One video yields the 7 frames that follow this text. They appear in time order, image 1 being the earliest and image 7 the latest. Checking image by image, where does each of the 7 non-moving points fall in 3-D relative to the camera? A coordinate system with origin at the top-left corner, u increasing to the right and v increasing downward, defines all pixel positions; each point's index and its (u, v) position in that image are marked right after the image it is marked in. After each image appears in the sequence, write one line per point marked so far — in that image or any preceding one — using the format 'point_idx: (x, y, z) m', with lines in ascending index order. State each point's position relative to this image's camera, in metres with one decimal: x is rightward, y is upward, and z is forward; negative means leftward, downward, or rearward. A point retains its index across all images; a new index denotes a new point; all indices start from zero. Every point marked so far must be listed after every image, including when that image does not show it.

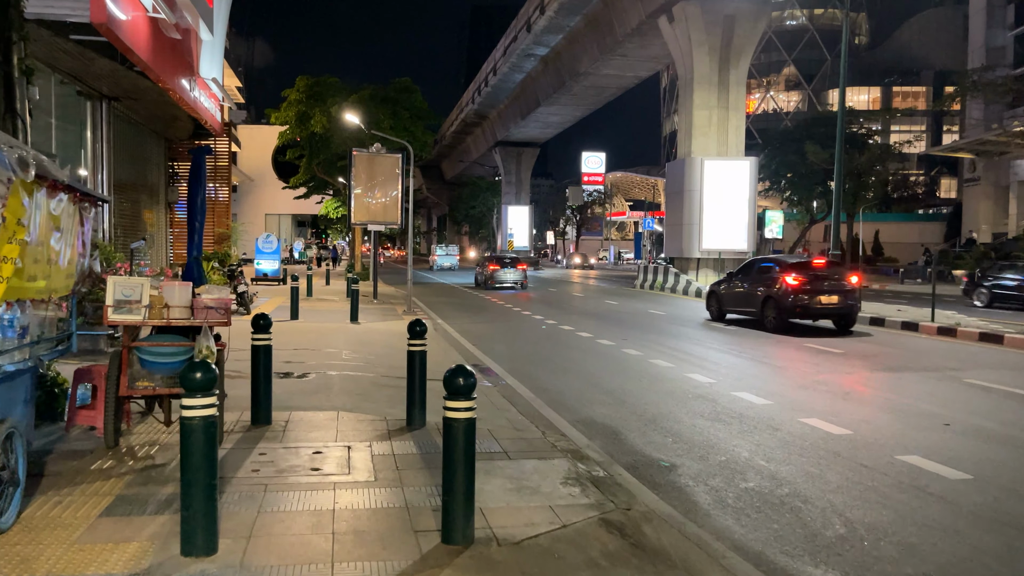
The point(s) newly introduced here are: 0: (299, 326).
0: (-3.8, -0.7, +13.9) m
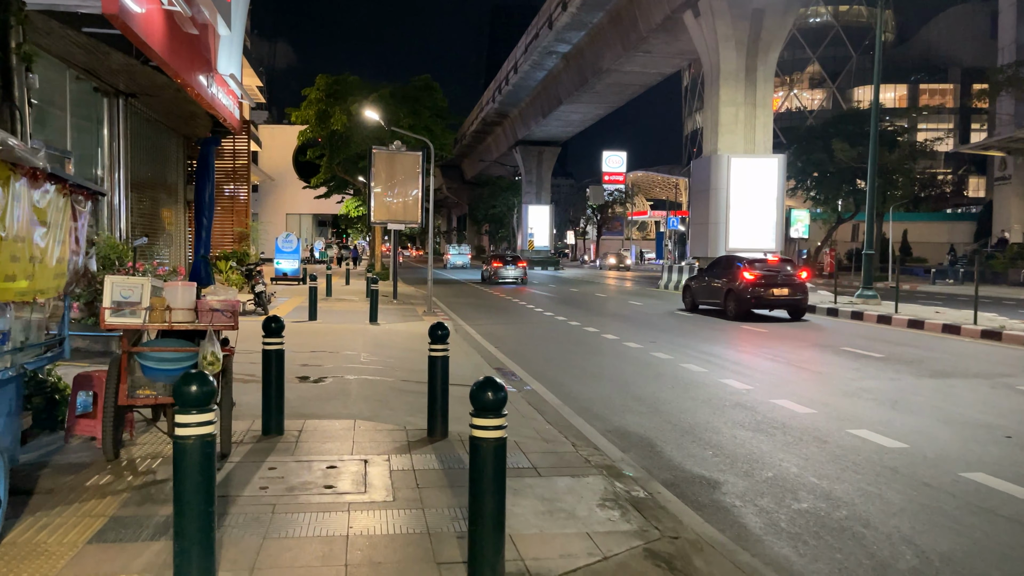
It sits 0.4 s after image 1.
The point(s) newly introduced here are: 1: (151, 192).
0: (-3.4, -0.7, +13.6) m
1: (-8.6, +2.3, +18.5) m
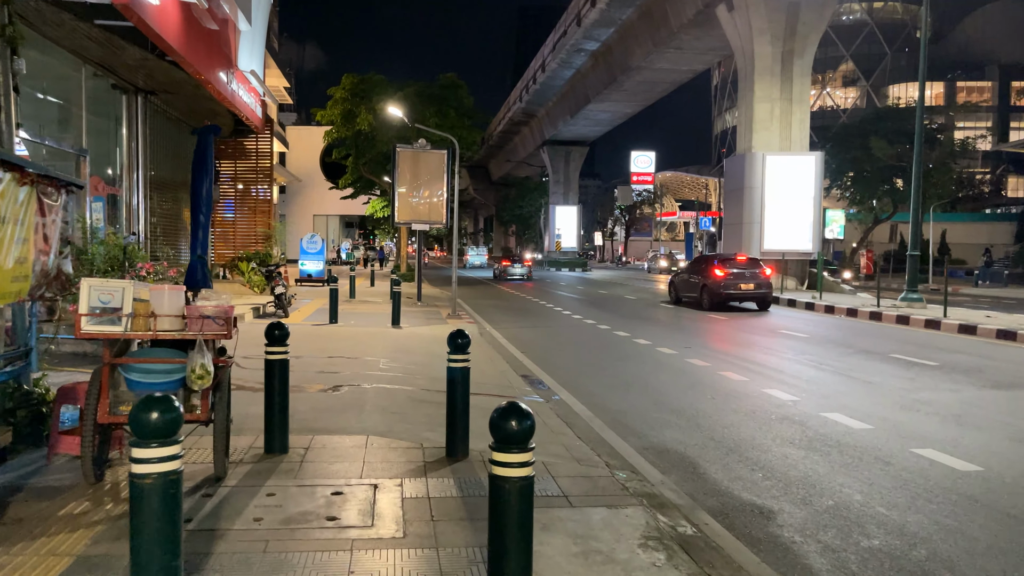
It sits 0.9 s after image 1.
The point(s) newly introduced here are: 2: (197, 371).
0: (-2.9, -0.7, +13.1) m
1: (-7.9, +2.2, +18.2) m
2: (-1.7, -0.4, +4.1) m
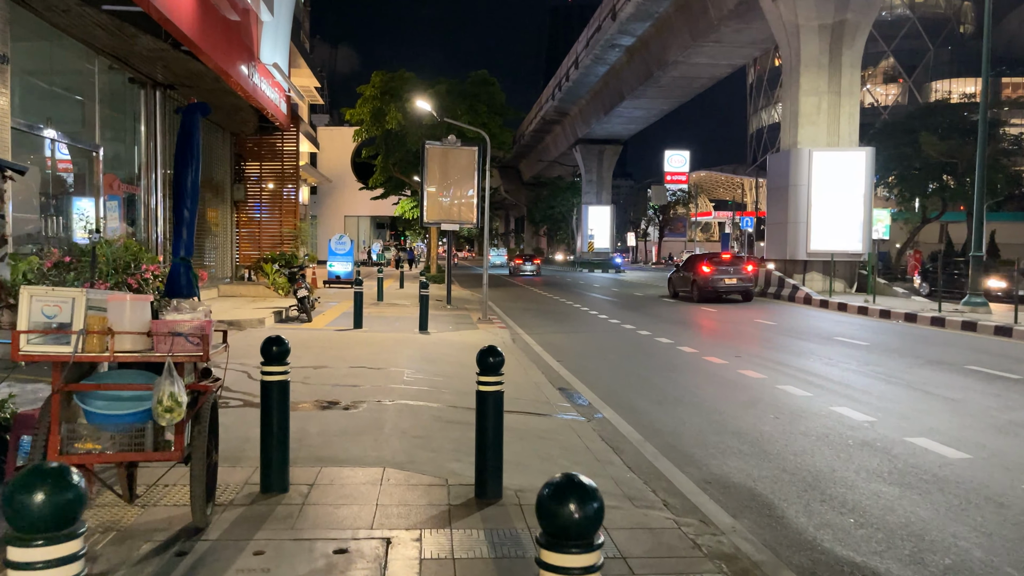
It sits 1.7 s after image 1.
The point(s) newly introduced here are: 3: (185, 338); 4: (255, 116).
0: (-2.4, -0.8, +12.3) m
1: (-7.2, +2.2, +17.6) m
2: (-1.5, -0.5, +3.3) m
3: (-1.5, -0.2, +3.4) m
4: (-5.9, +3.9, +17.7) m
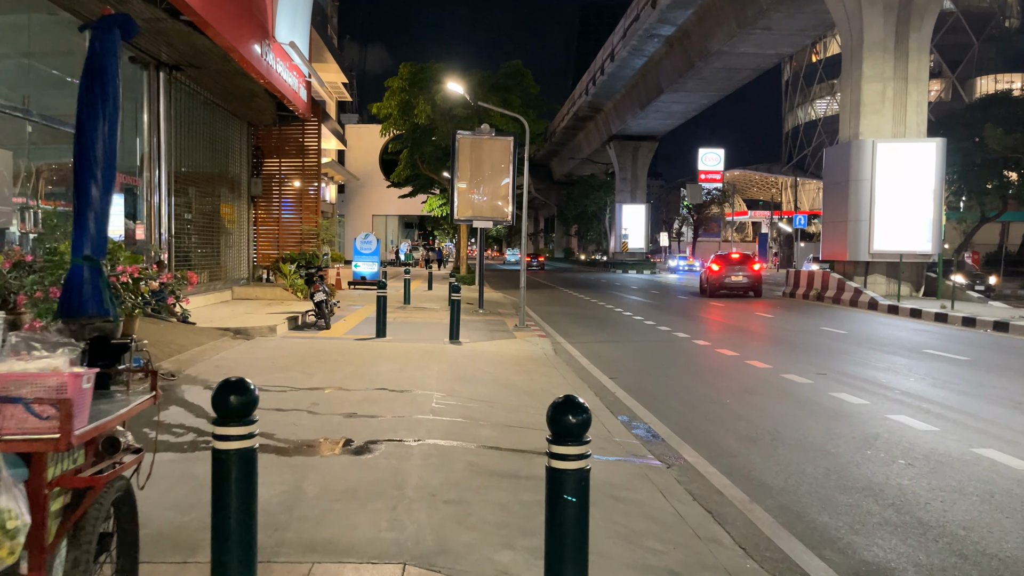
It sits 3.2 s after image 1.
0: (-1.8, -0.8, +10.8) m
1: (-6.4, +2.1, +16.3) m
2: (-1.2, -0.5, +1.7) m
3: (-1.2, -0.3, +1.9) m
4: (-5.1, +3.9, +16.3) m
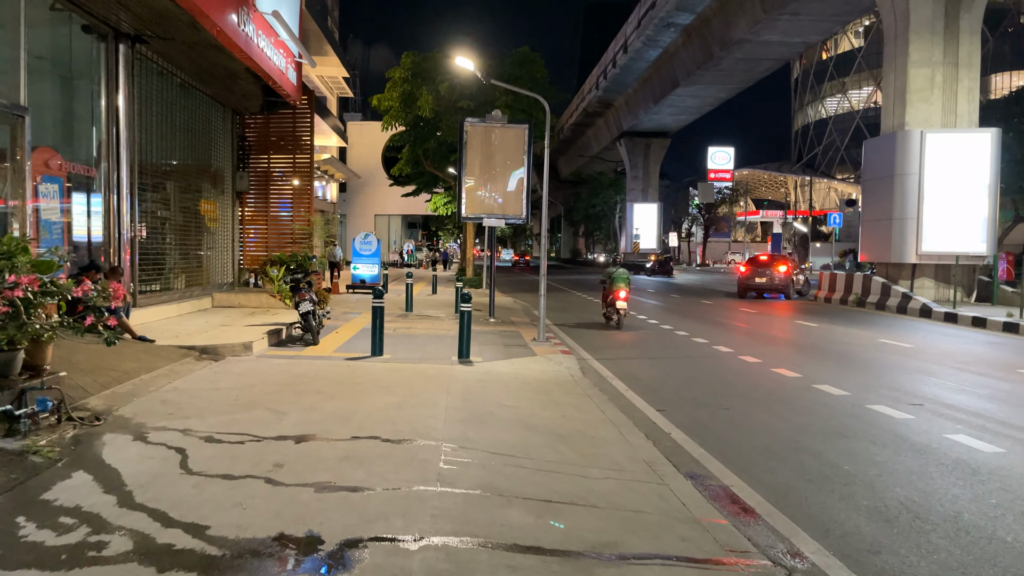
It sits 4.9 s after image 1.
0: (-1.5, -0.9, +9.0) m
1: (-6.1, +2.0, +14.4) m
2: (-1.0, -0.6, -0.1) m
3: (-0.9, -0.4, 0.0) m
4: (-4.8, +3.8, +14.5) m
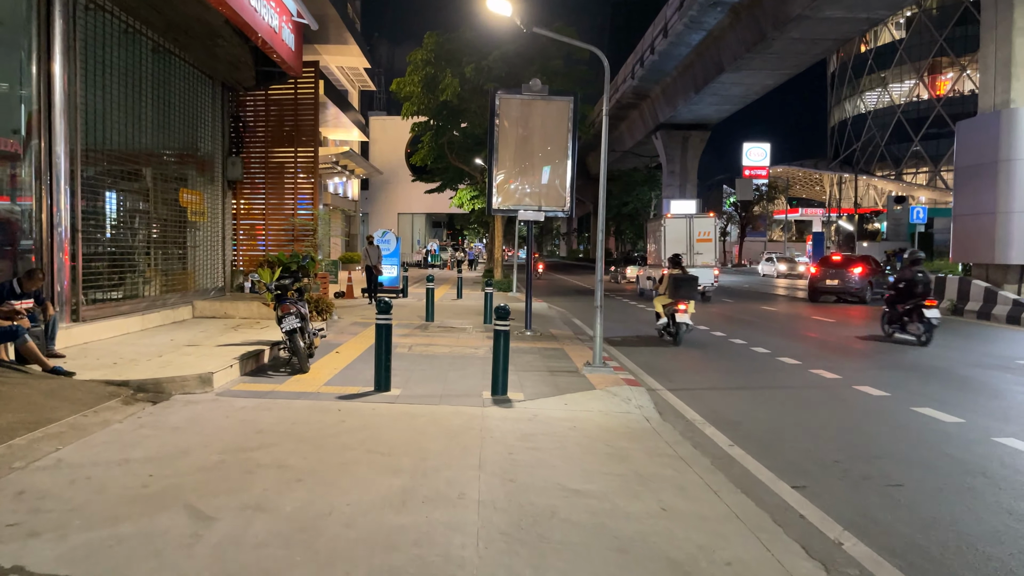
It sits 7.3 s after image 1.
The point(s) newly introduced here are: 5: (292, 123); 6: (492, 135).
0: (-1.0, -1.1, +6.4) m
1: (-5.4, +1.9, +12.0) m
2: (-0.8, -0.8, -2.7) m
3: (-0.8, -0.5, -2.6) m
4: (-4.1, +3.7, +12.0) m
5: (-4.1, +3.2, +14.7) m
6: (-0.3, +2.7, +12.9) m
